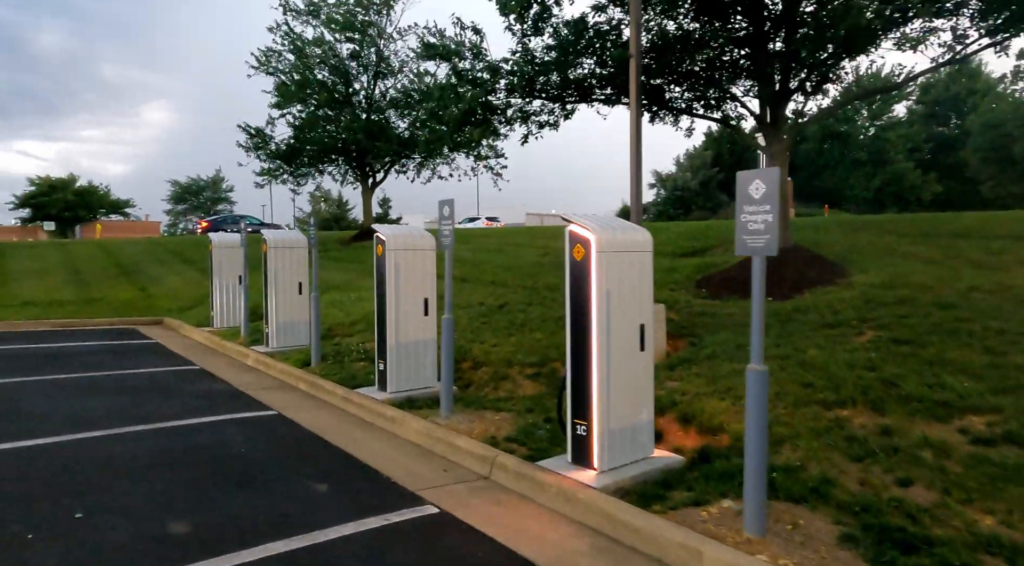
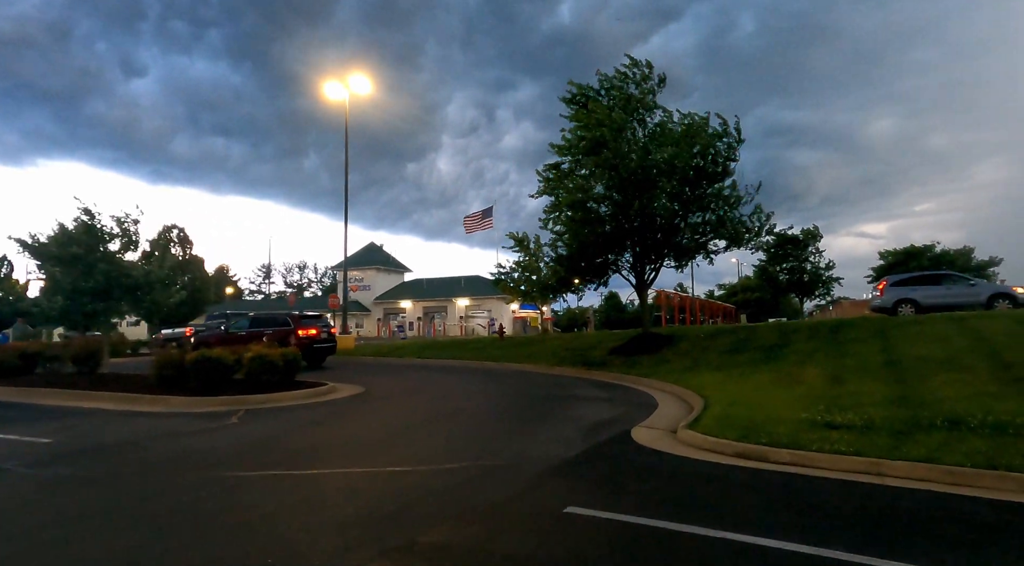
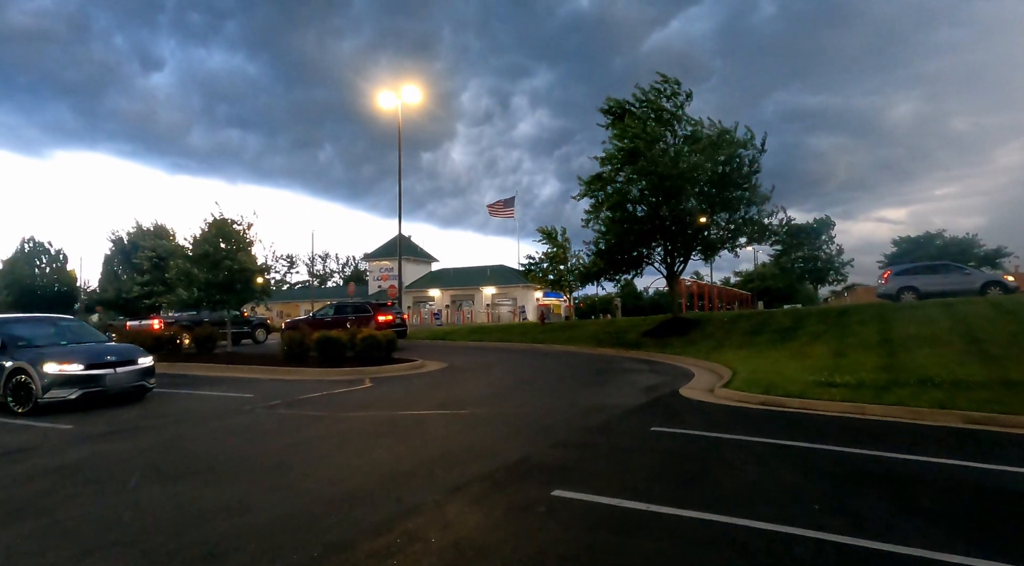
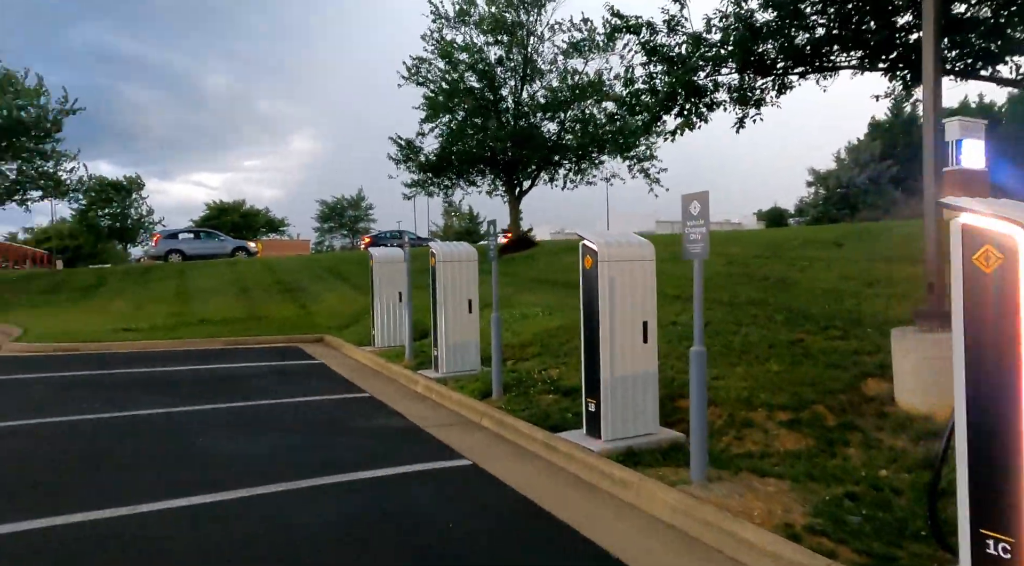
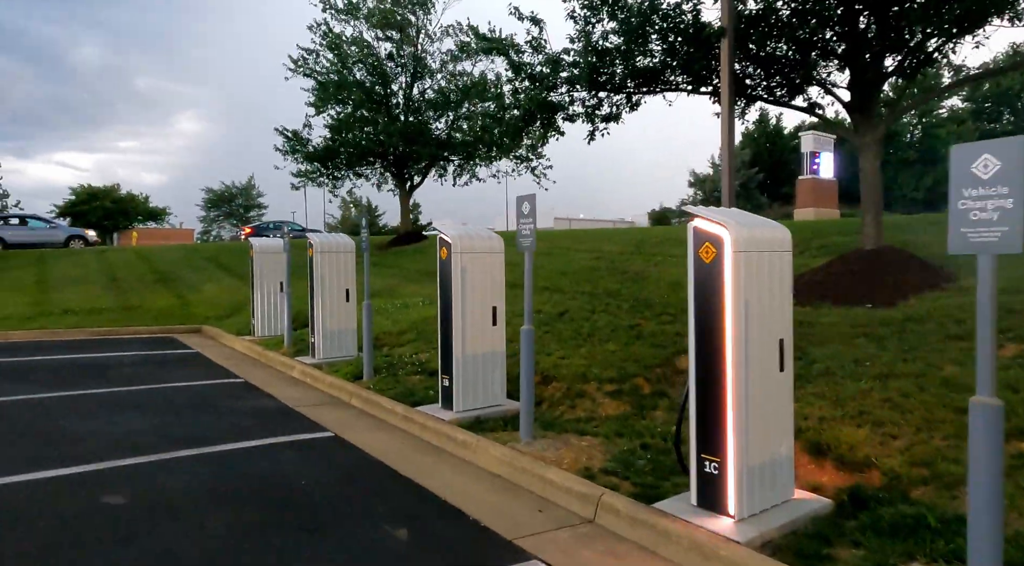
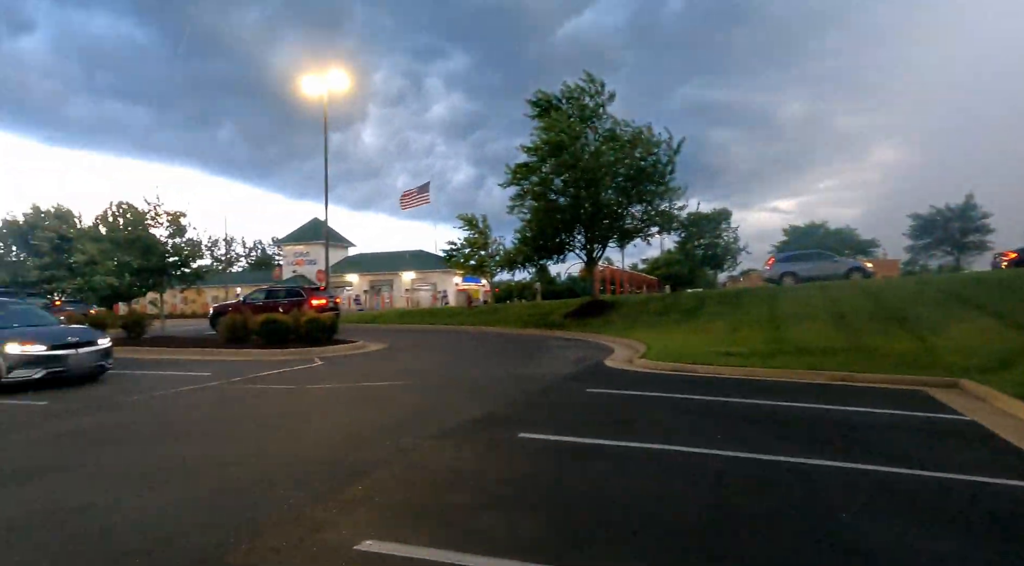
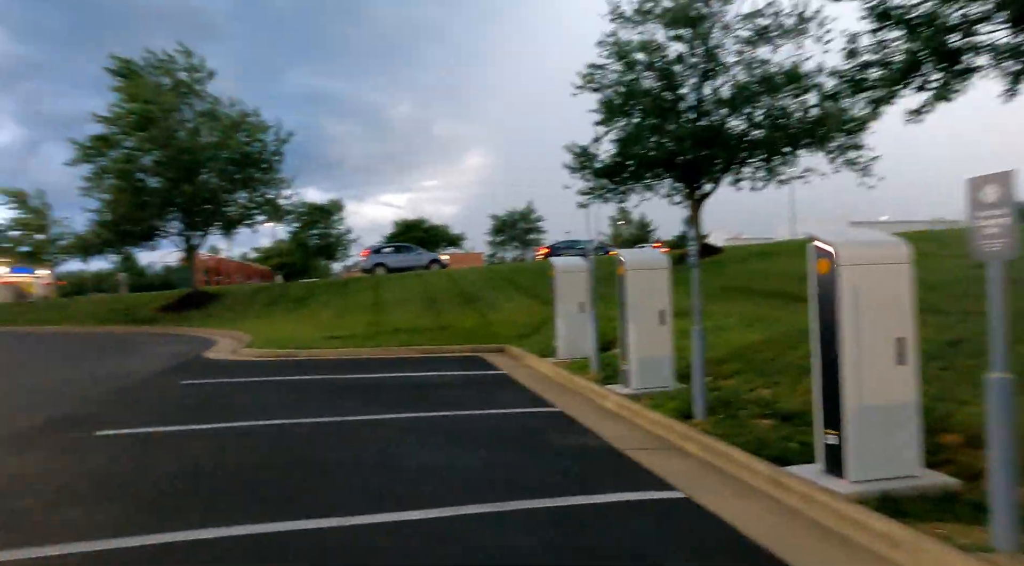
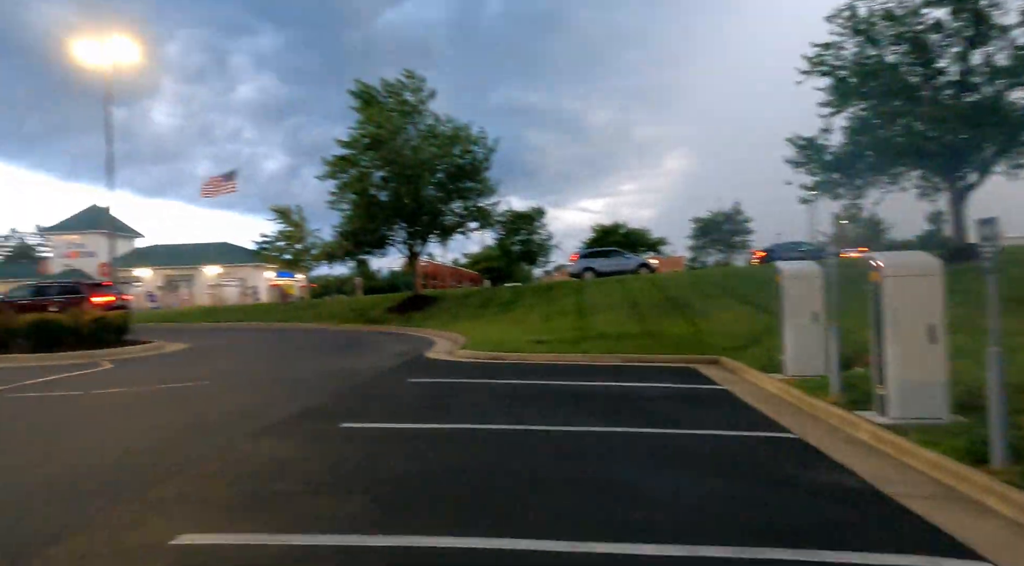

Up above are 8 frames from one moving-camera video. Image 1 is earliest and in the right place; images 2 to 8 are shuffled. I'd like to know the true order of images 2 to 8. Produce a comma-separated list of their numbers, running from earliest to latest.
5, 4, 7, 8, 6, 3, 2
